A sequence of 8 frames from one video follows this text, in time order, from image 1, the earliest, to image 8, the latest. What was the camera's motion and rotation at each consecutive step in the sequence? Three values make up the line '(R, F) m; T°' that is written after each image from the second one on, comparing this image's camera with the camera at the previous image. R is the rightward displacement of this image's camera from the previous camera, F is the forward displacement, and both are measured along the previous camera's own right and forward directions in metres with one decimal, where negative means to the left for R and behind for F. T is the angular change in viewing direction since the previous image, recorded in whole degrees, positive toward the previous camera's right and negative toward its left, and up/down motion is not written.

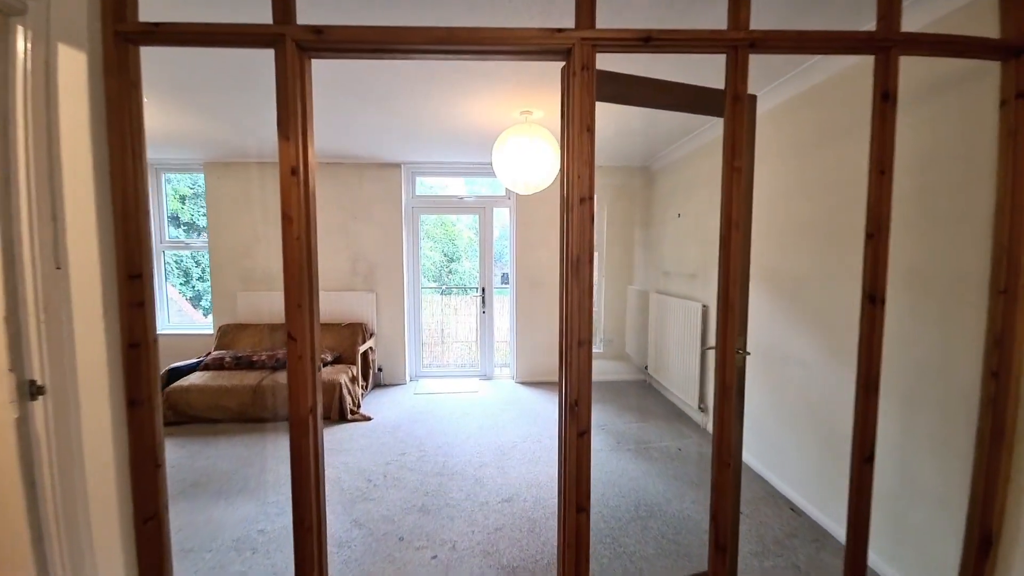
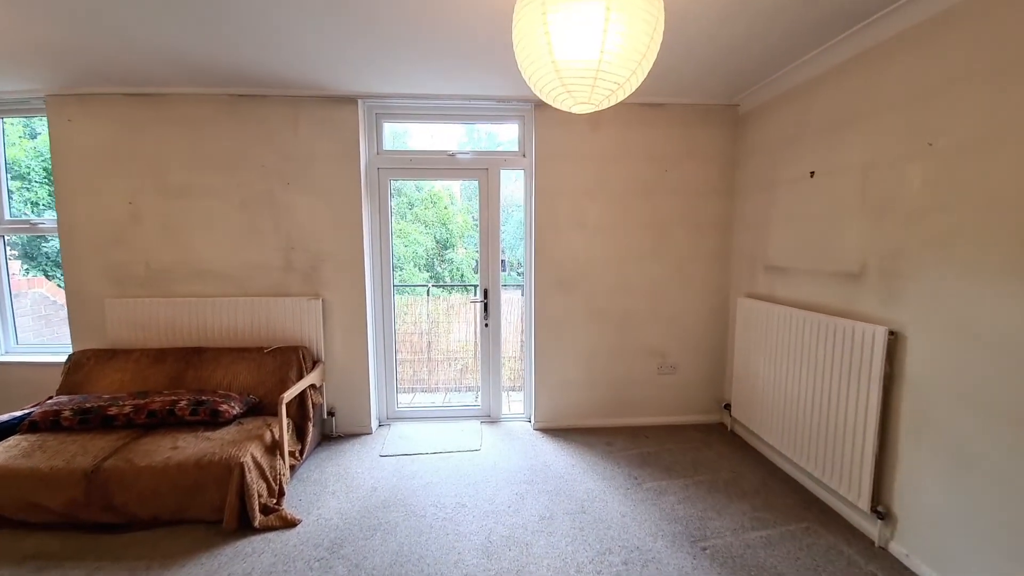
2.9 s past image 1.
(-0.2, +1.5) m; 0°
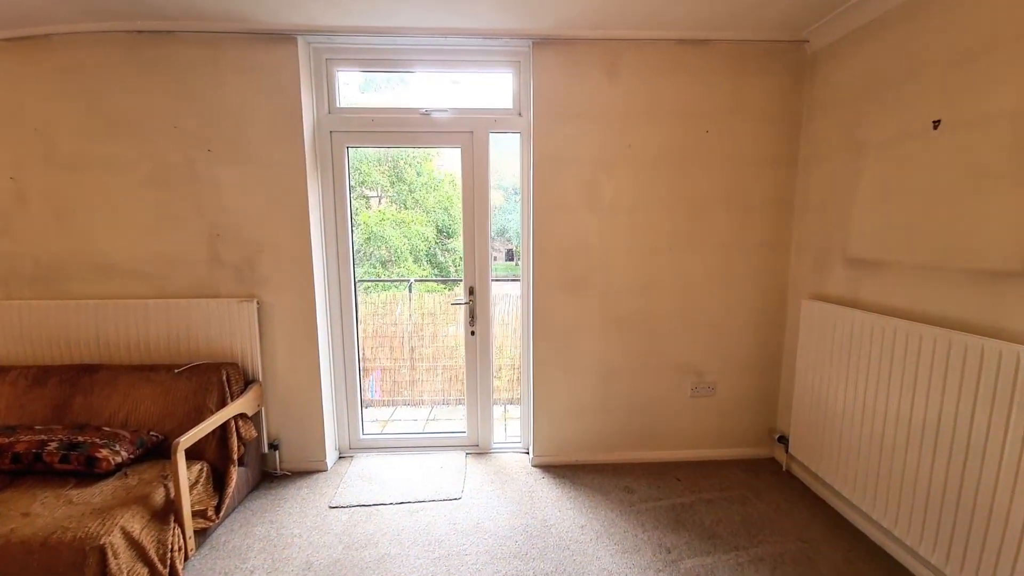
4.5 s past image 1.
(+0.1, +0.7) m; -1°
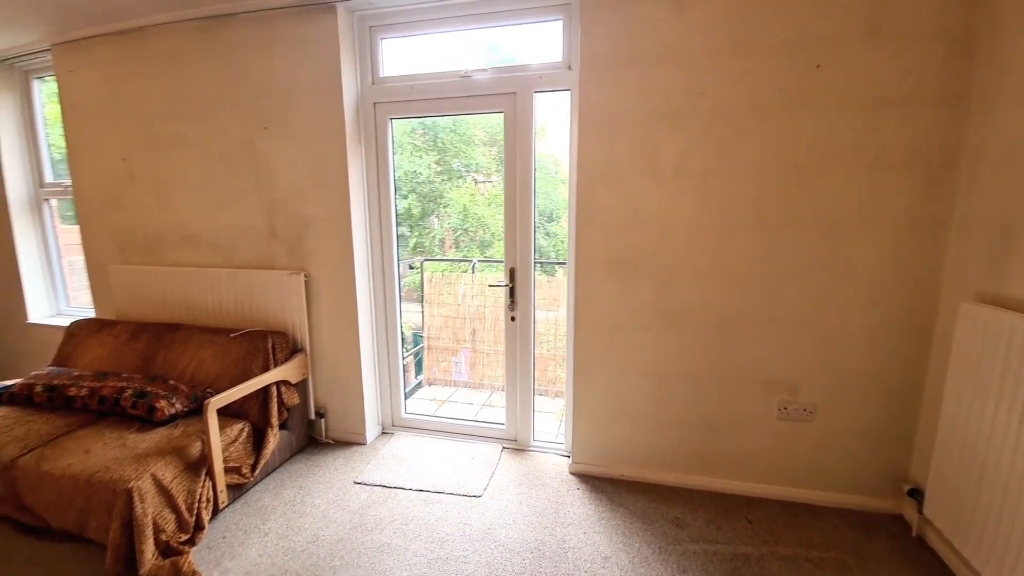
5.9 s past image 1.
(+0.3, +0.3) m; -15°
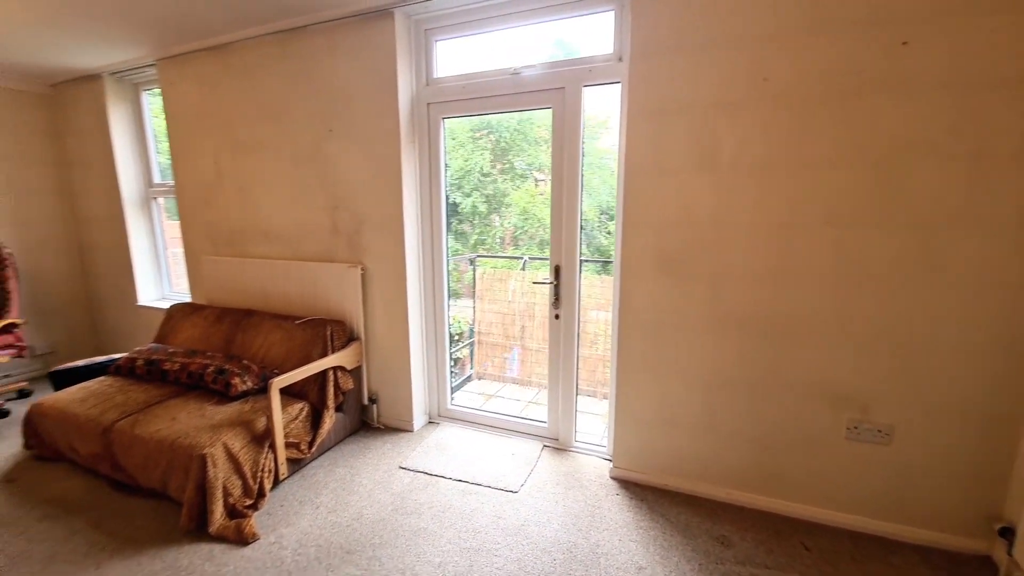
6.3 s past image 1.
(+0.1, 0.0) m; -8°
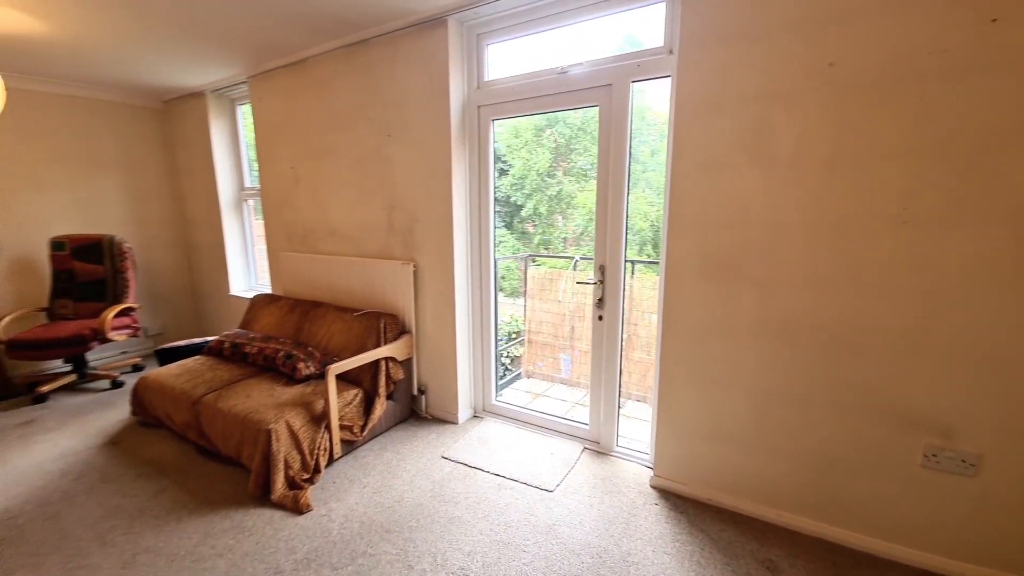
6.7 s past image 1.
(+0.1, 0.0) m; -9°
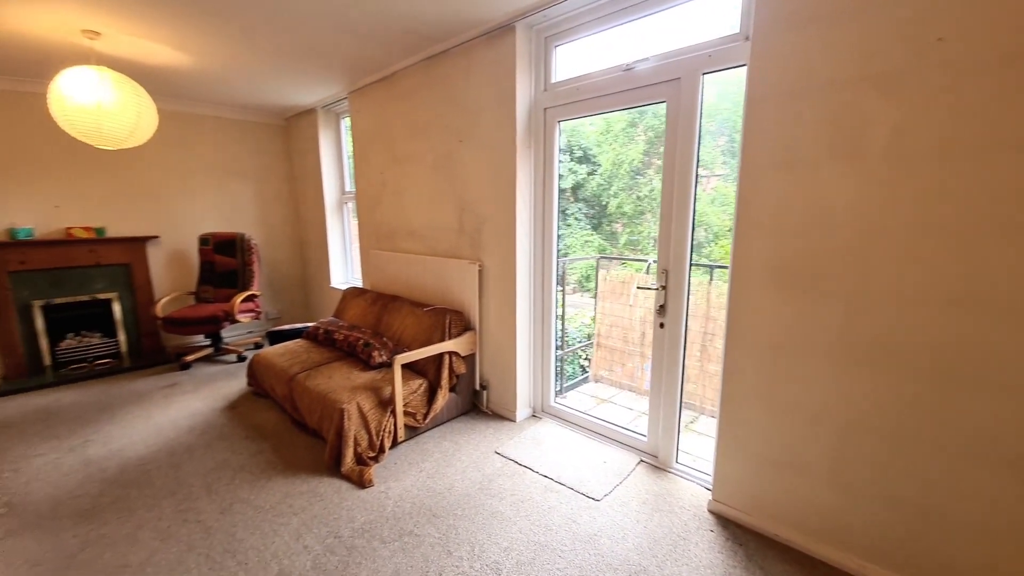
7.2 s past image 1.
(+0.2, 0.0) m; -12°
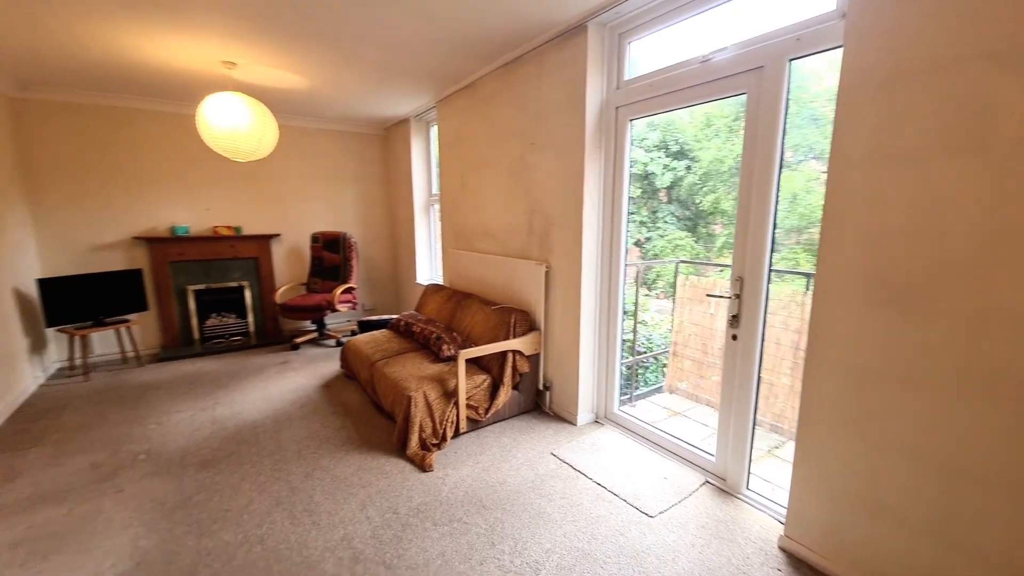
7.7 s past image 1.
(+0.1, 0.0) m; -12°
